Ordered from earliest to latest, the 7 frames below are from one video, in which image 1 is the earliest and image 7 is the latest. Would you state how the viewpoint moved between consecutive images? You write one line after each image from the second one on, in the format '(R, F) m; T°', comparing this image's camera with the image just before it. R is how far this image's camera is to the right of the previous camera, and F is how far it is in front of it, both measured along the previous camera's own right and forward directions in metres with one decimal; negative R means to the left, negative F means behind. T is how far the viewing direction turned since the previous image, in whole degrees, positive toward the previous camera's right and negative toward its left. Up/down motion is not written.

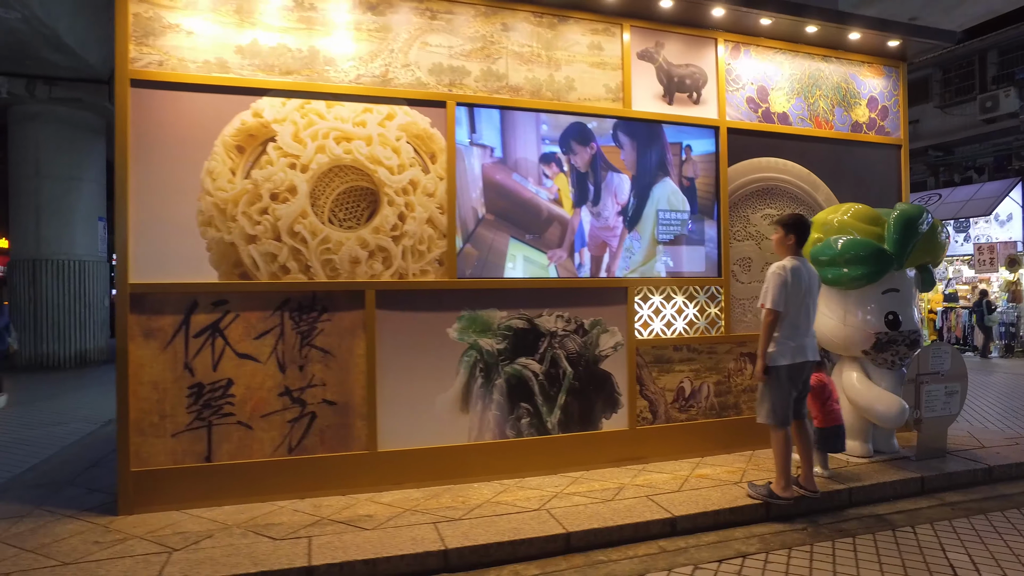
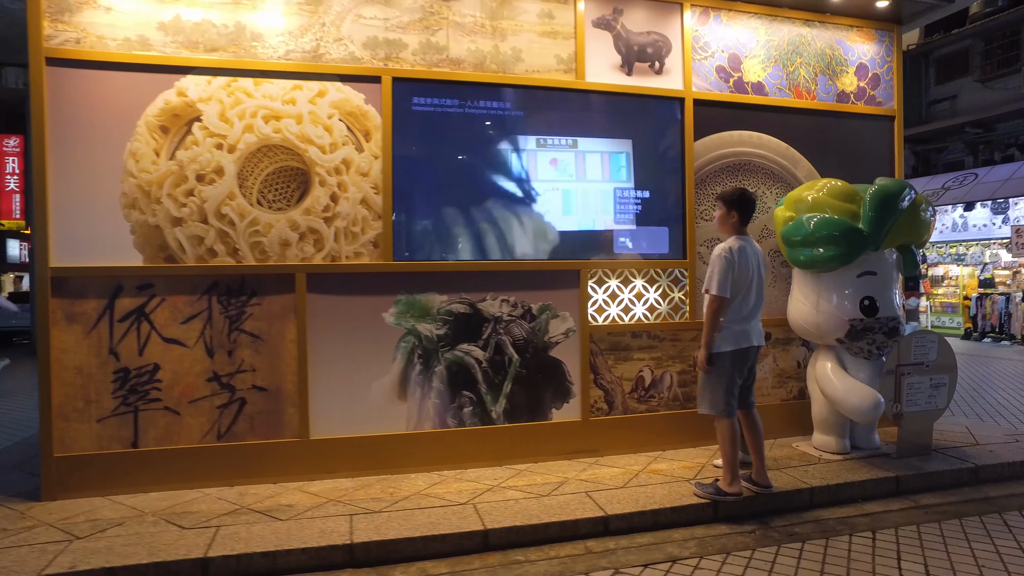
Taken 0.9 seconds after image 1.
(+0.7, +0.2) m; -4°
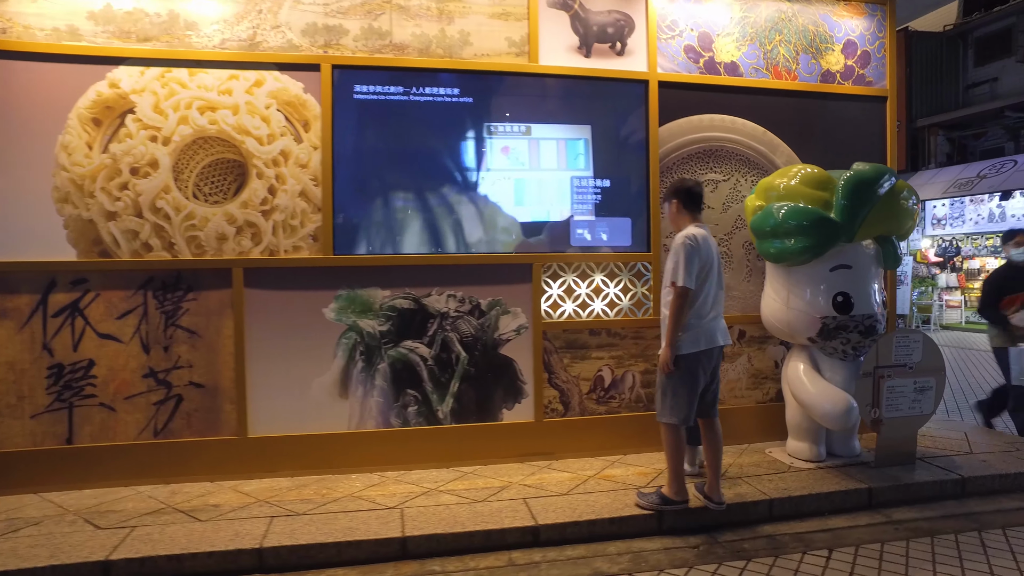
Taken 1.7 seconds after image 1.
(+0.6, +0.2) m; -3°
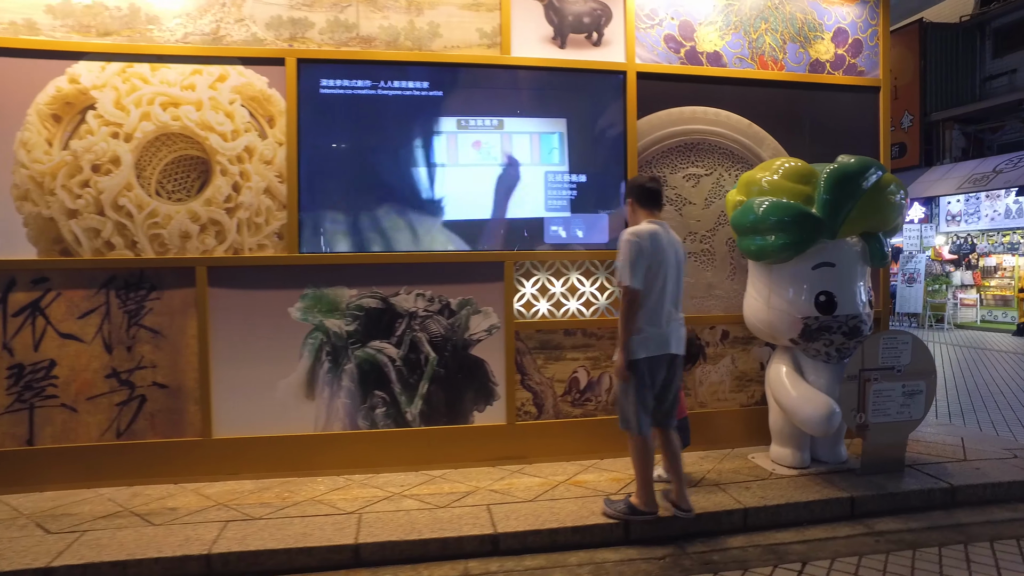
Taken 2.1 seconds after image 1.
(+0.3, +0.1) m; -2°
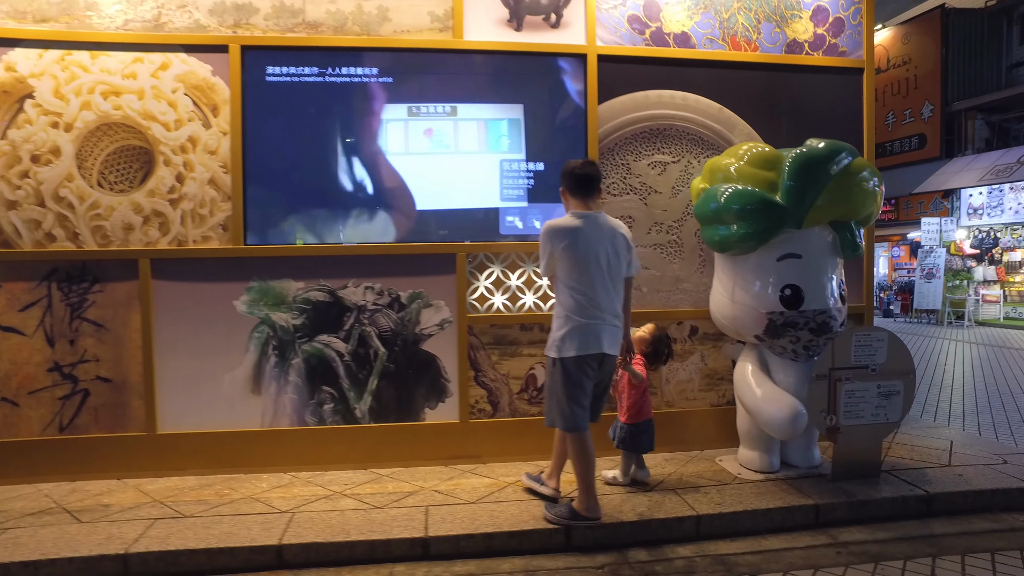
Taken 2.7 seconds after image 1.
(+0.5, +0.2) m; -2°
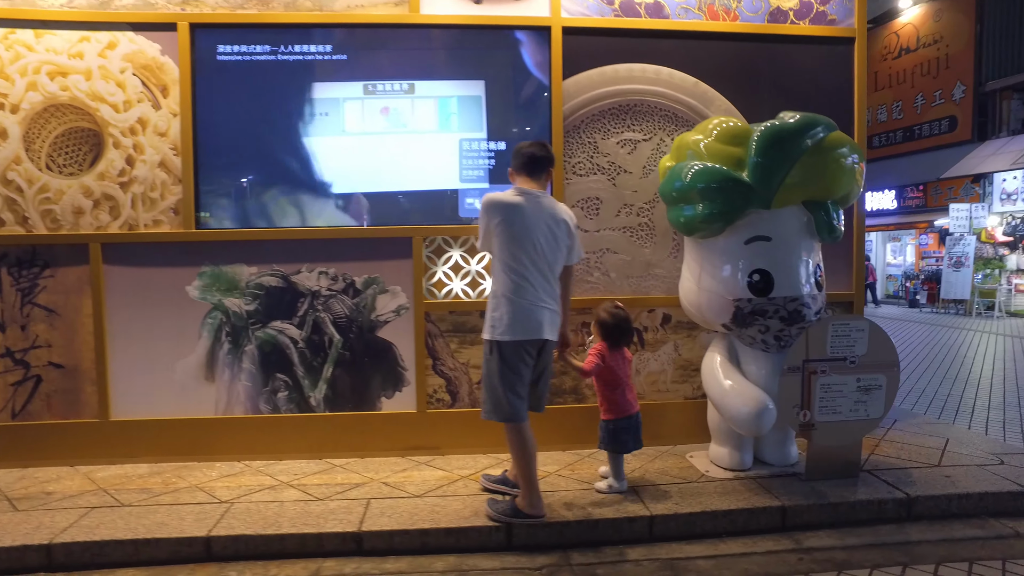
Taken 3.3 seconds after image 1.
(+0.5, +0.2) m; -3°
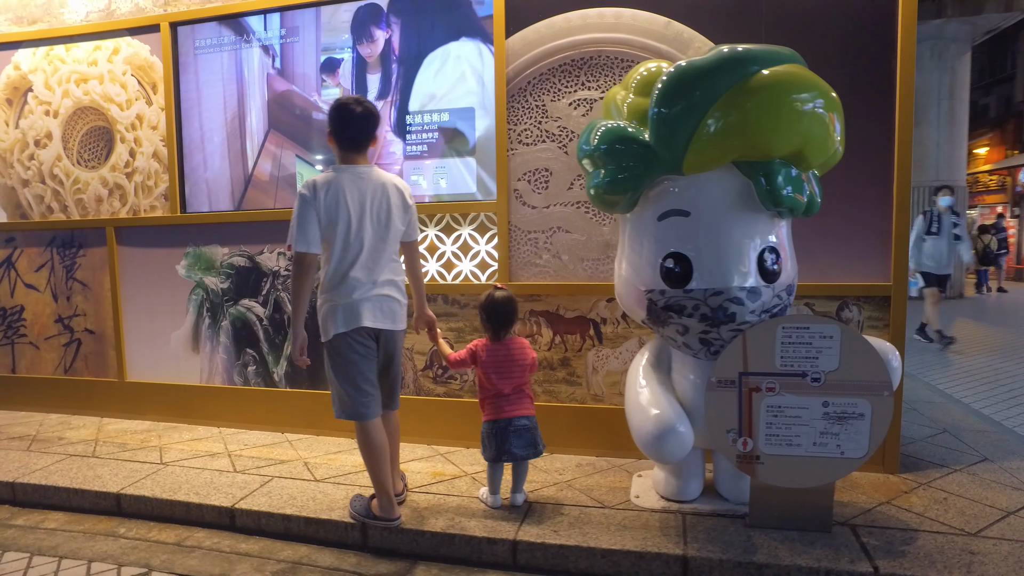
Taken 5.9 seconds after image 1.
(+1.6, +0.6) m; -19°
